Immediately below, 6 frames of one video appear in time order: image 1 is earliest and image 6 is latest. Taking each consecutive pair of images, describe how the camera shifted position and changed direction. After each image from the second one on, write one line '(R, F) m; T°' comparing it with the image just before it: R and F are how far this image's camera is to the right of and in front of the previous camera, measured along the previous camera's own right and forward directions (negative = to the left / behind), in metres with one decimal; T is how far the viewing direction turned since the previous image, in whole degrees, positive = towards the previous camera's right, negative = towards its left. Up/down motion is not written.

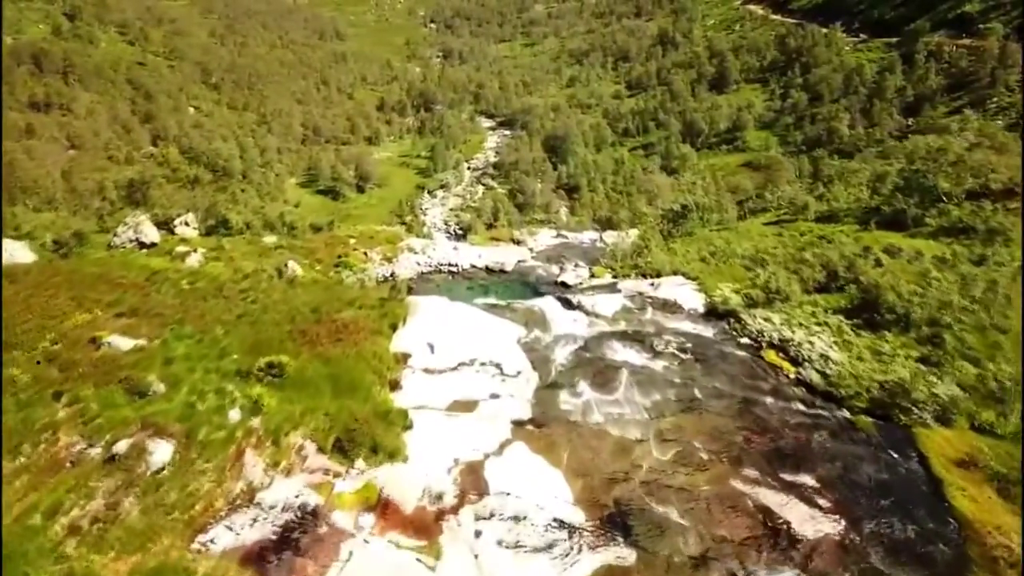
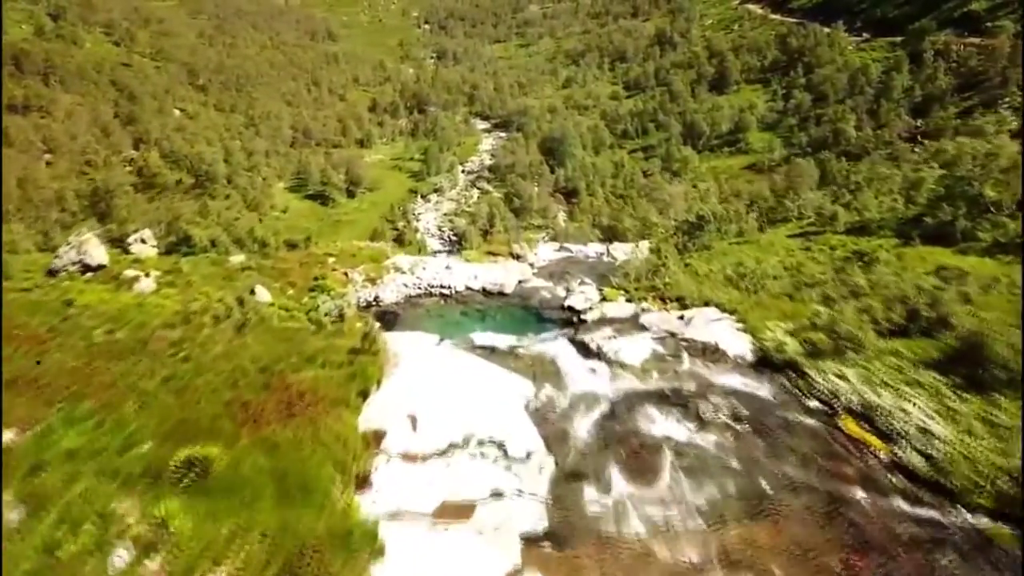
(-0.3, +5.6) m; 0°
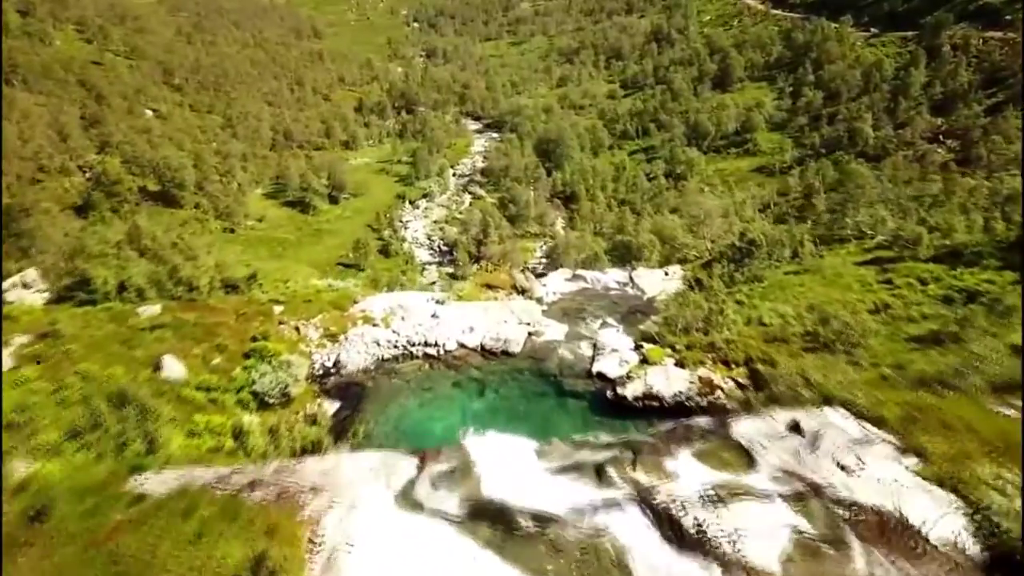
(-0.7, +10.9) m; +1°
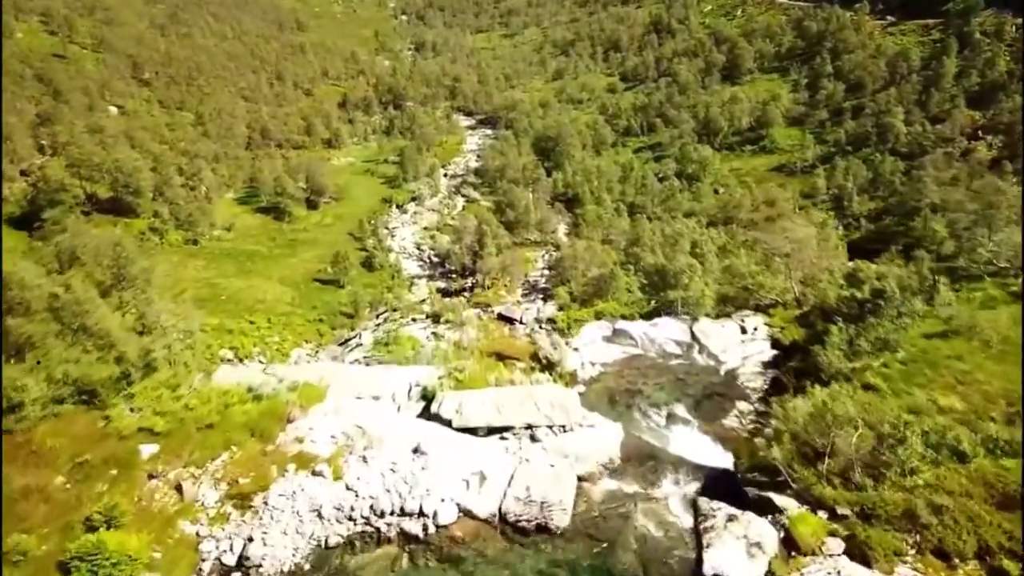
(-1.1, +13.7) m; +1°
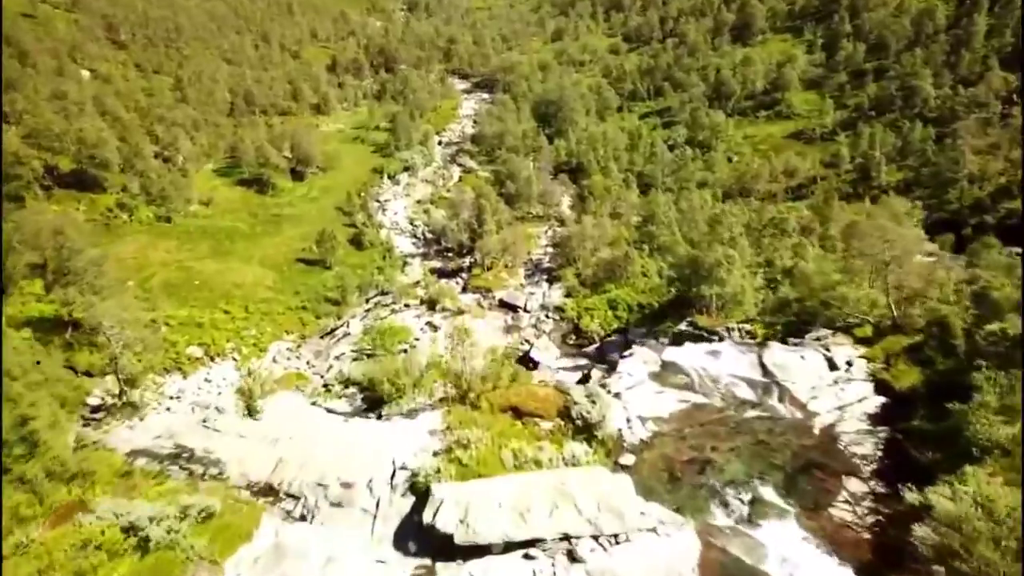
(-0.7, +8.5) m; 0°
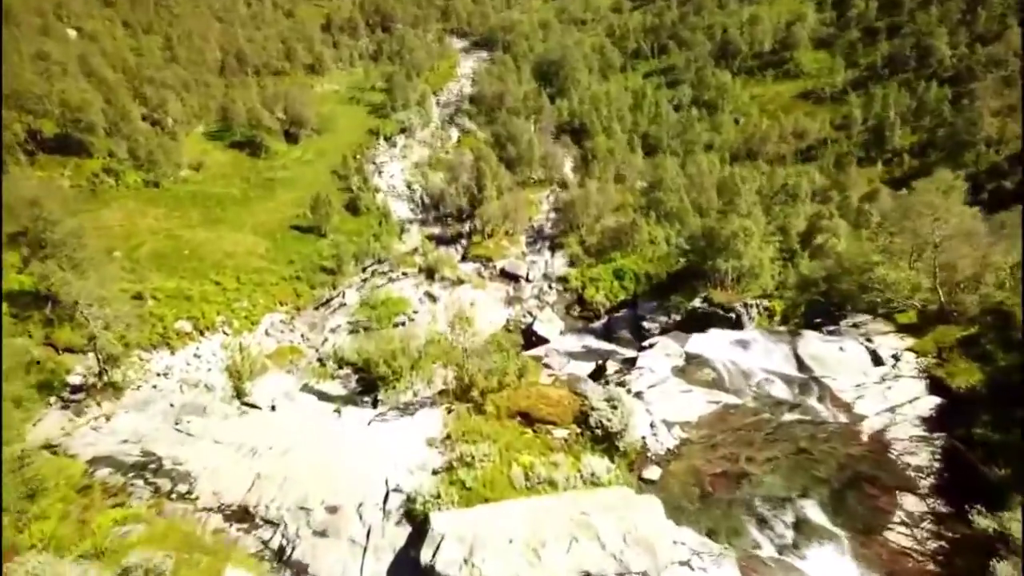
(-0.3, +2.9) m; 0°
